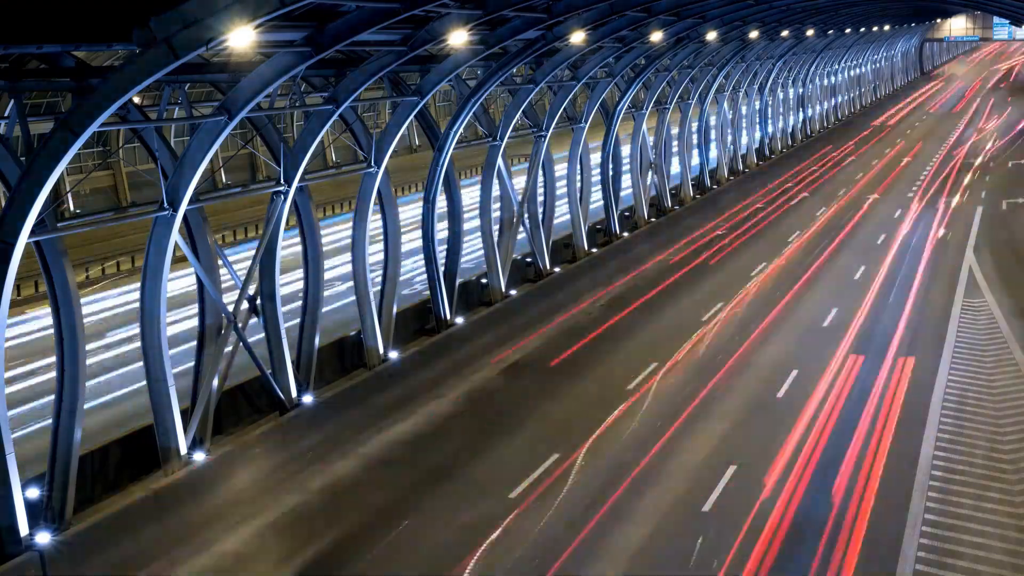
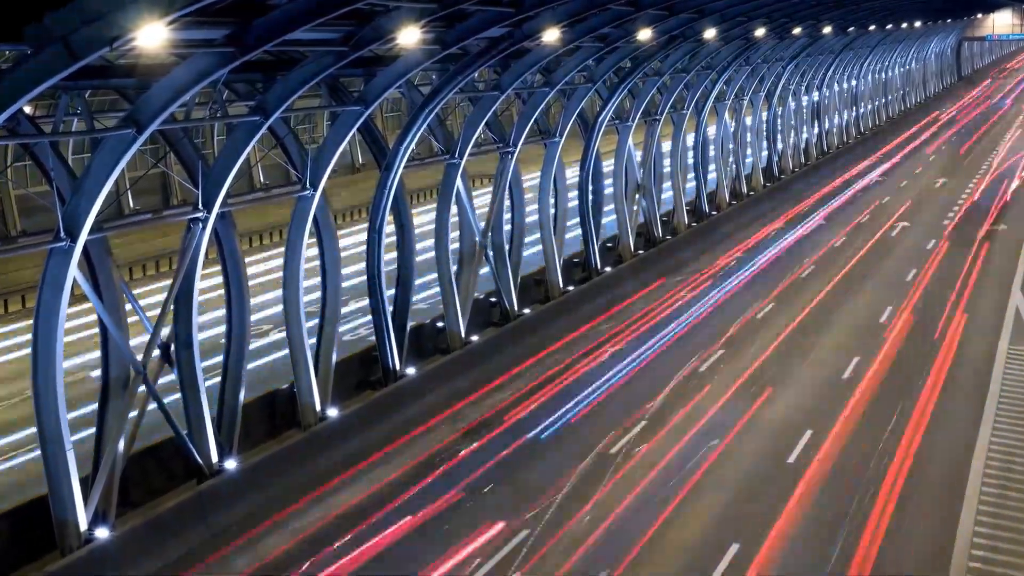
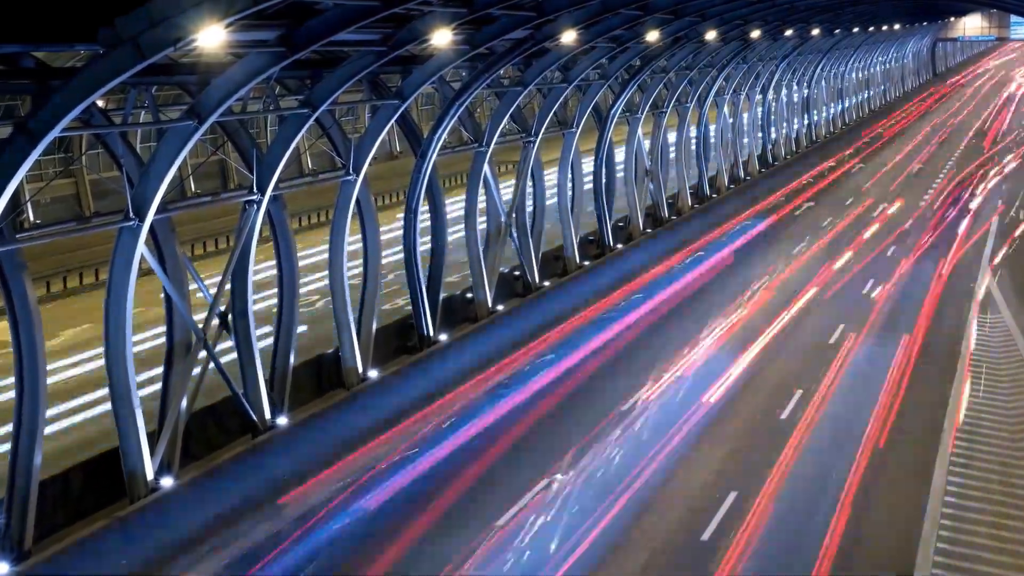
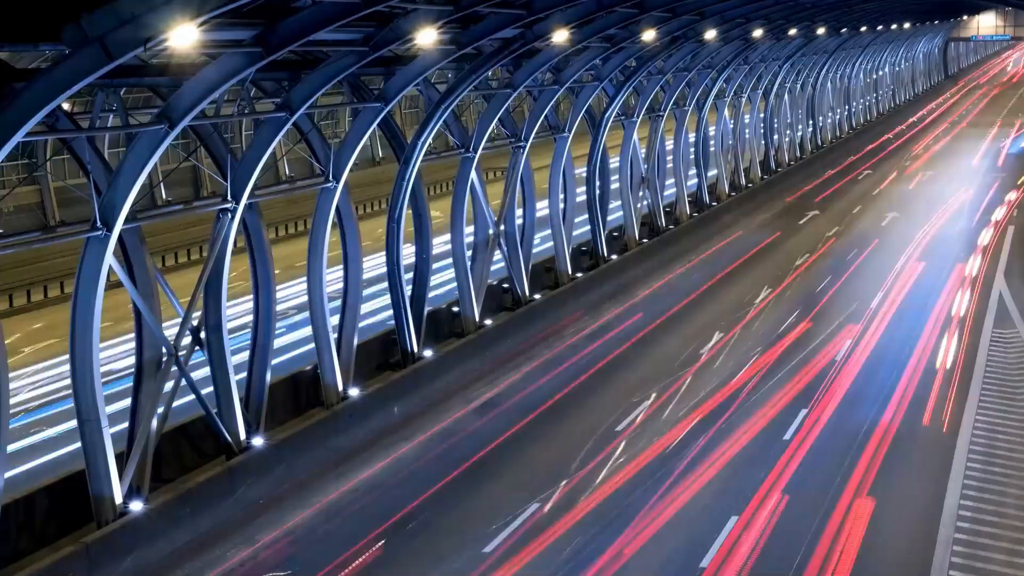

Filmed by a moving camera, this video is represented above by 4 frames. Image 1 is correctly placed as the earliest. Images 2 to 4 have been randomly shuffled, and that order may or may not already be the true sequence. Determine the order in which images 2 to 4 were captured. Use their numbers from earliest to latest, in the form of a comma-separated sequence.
3, 4, 2
